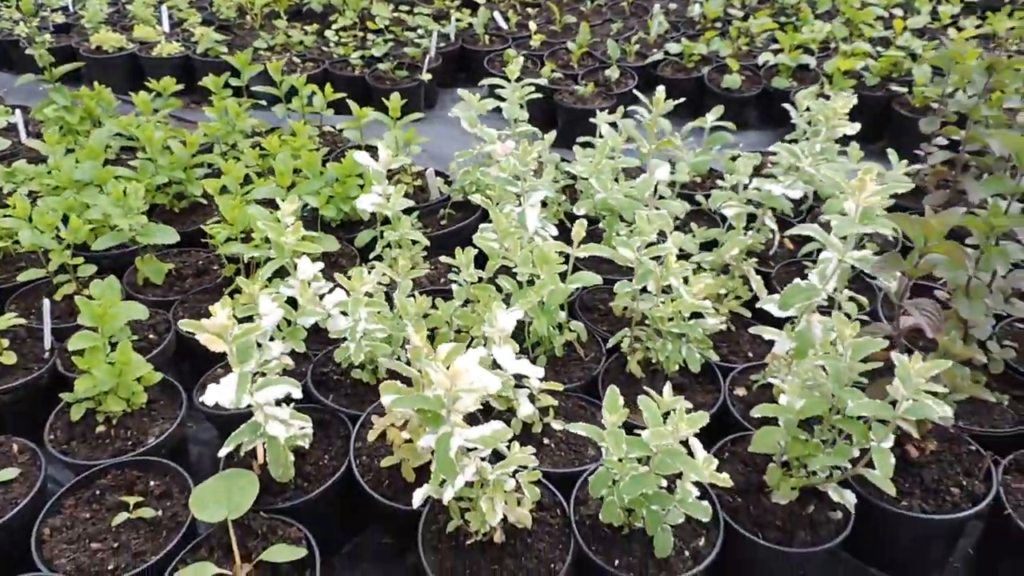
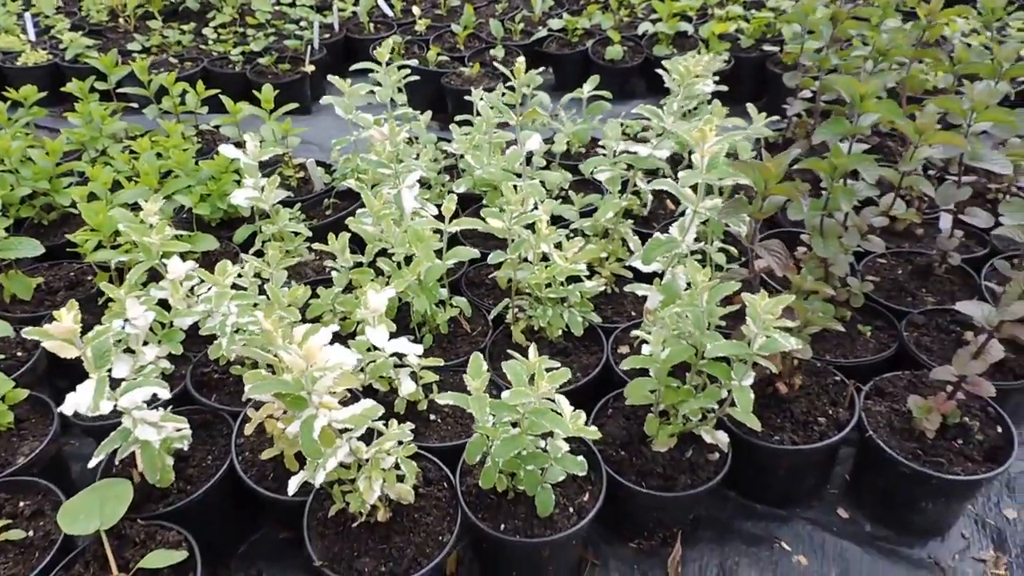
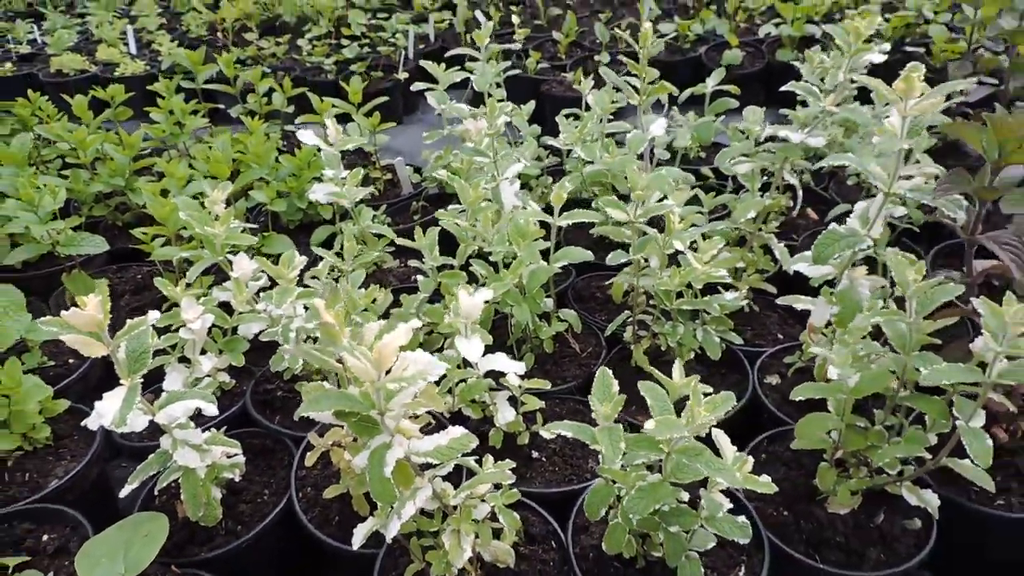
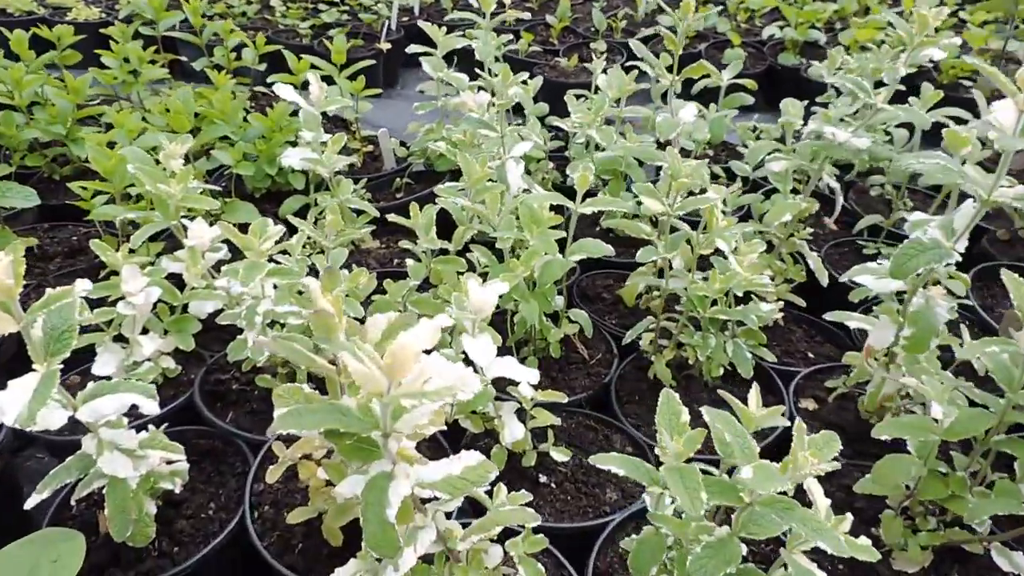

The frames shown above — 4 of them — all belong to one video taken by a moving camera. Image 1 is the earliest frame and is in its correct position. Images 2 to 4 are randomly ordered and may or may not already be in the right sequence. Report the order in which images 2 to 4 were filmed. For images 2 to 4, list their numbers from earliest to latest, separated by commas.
2, 4, 3
